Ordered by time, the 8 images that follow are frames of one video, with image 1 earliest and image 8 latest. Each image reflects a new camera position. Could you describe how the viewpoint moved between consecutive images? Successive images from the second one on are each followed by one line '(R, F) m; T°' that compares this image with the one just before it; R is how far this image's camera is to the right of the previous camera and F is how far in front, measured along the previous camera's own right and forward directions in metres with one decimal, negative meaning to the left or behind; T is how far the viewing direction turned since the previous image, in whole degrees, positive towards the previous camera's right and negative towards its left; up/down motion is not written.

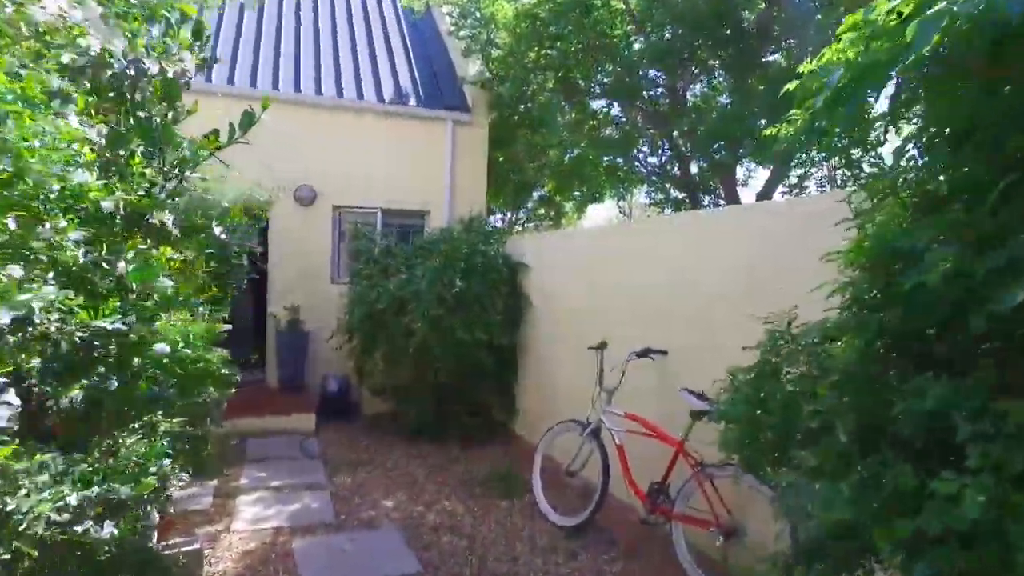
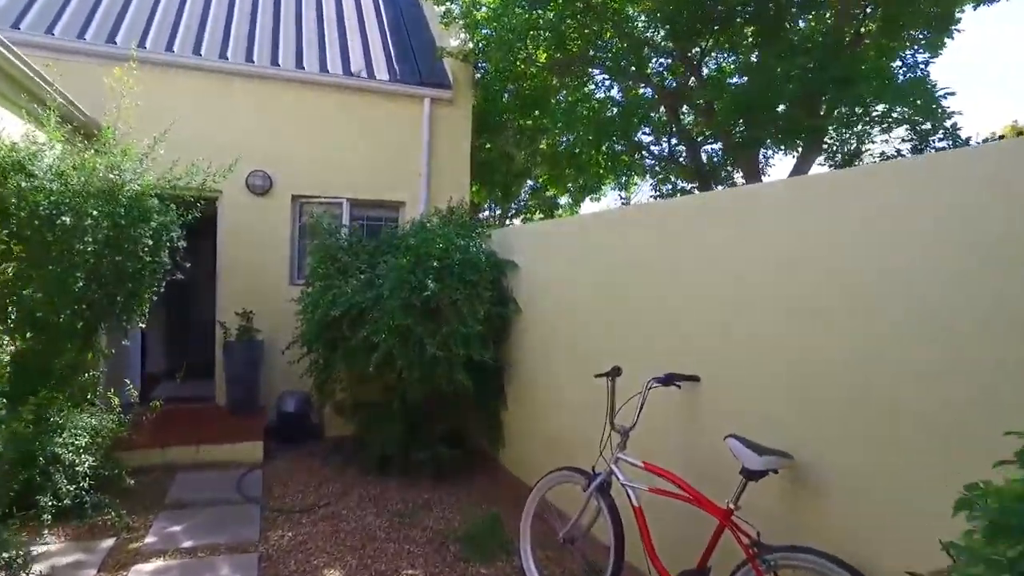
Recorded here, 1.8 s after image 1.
(+0.1, +1.1) m; +1°
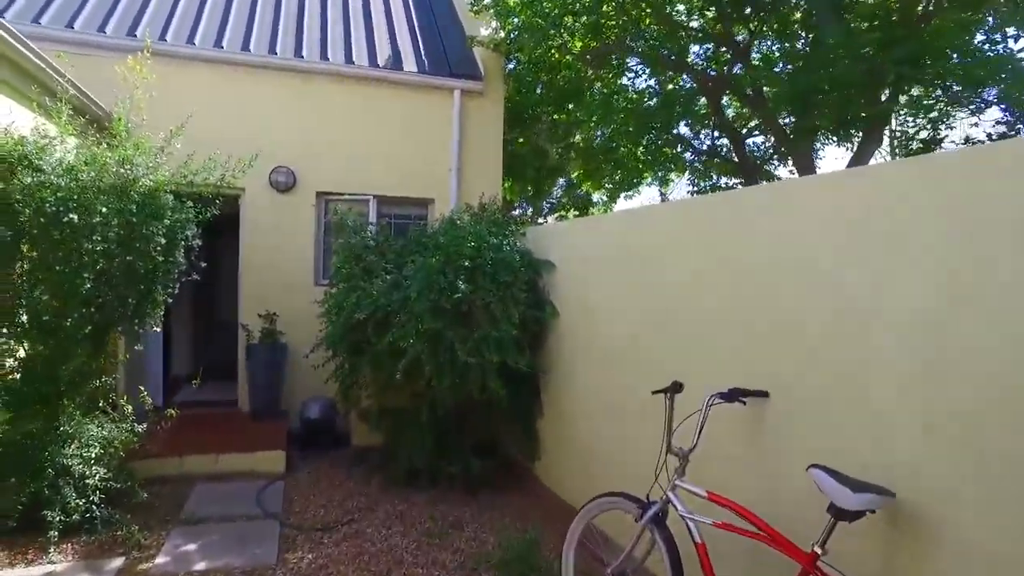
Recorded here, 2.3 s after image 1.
(-0.1, +0.4) m; -2°
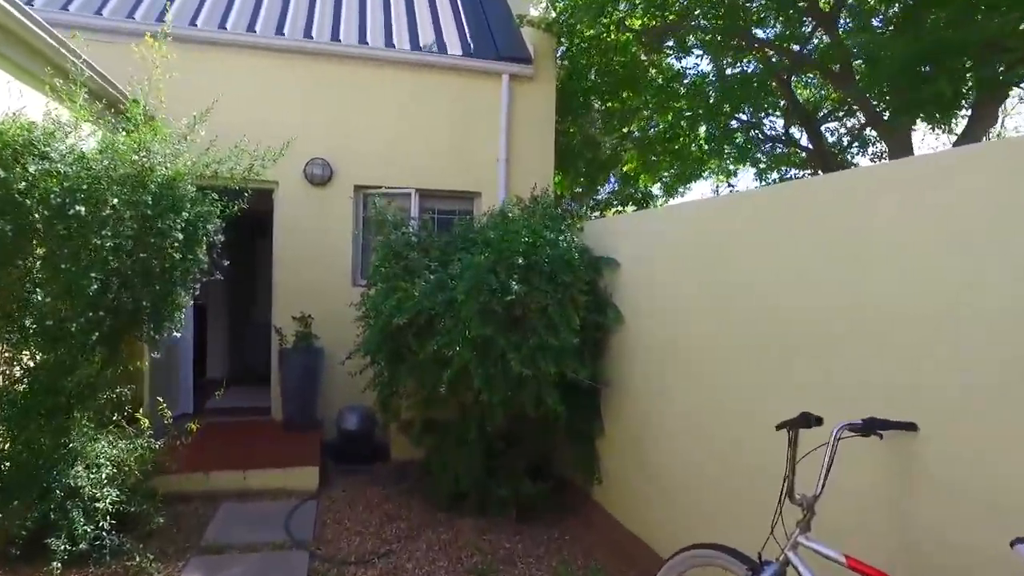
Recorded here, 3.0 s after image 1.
(-0.1, +0.6) m; -3°
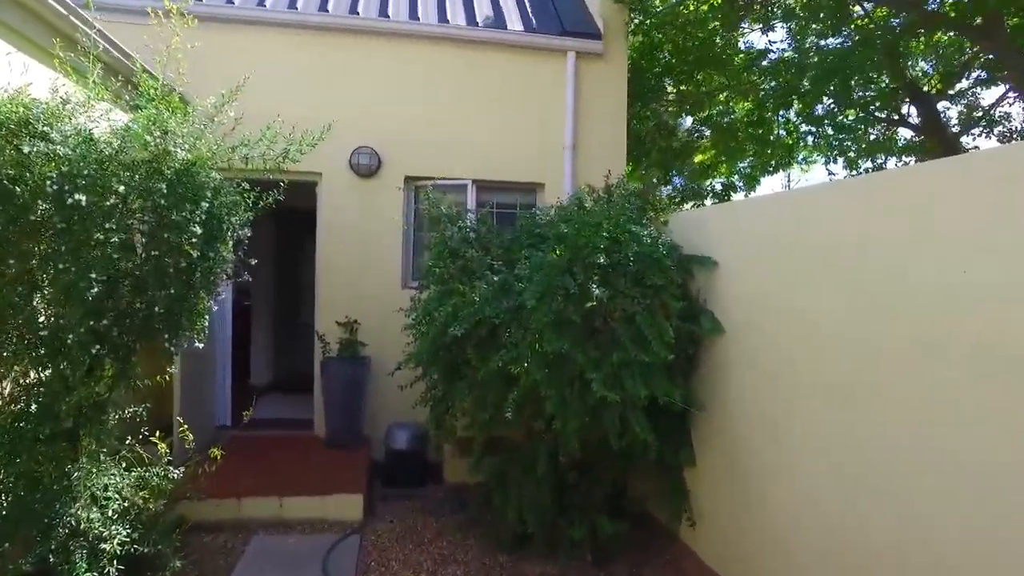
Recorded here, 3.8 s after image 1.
(-0.1, +0.7) m; -4°
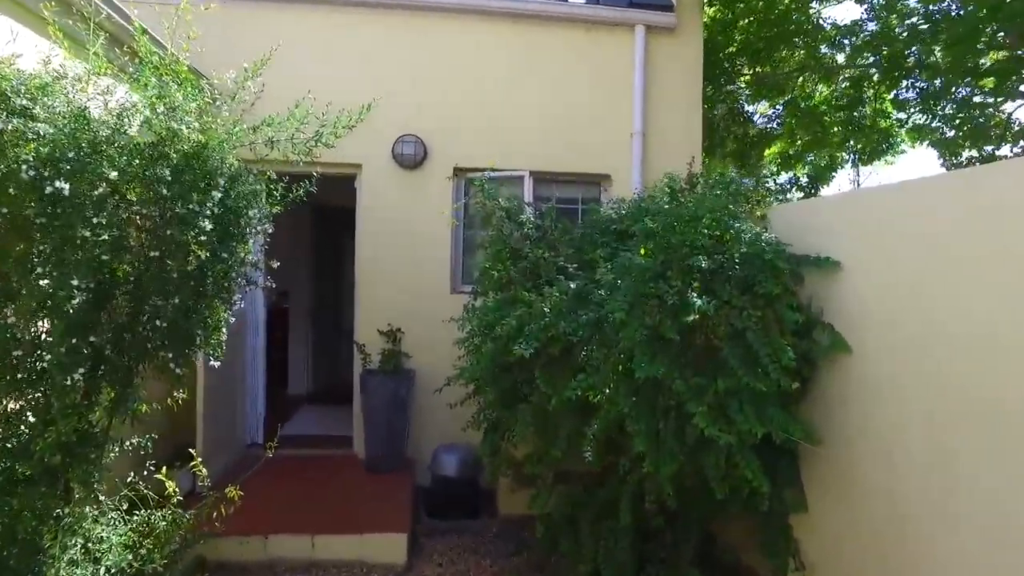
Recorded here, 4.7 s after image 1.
(-0.1, +0.6) m; -3°
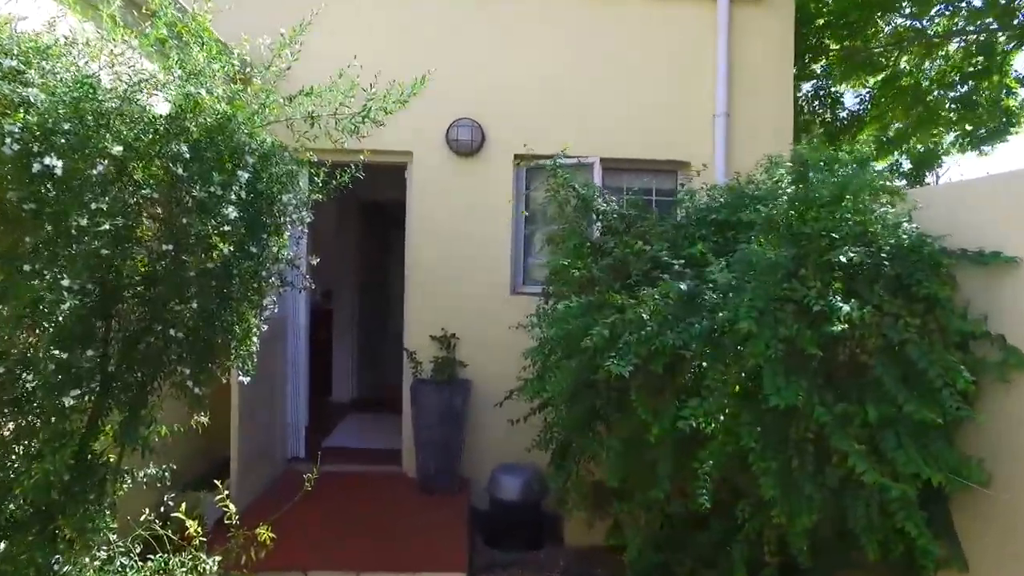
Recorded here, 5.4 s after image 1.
(-0.2, +0.5) m; -3°
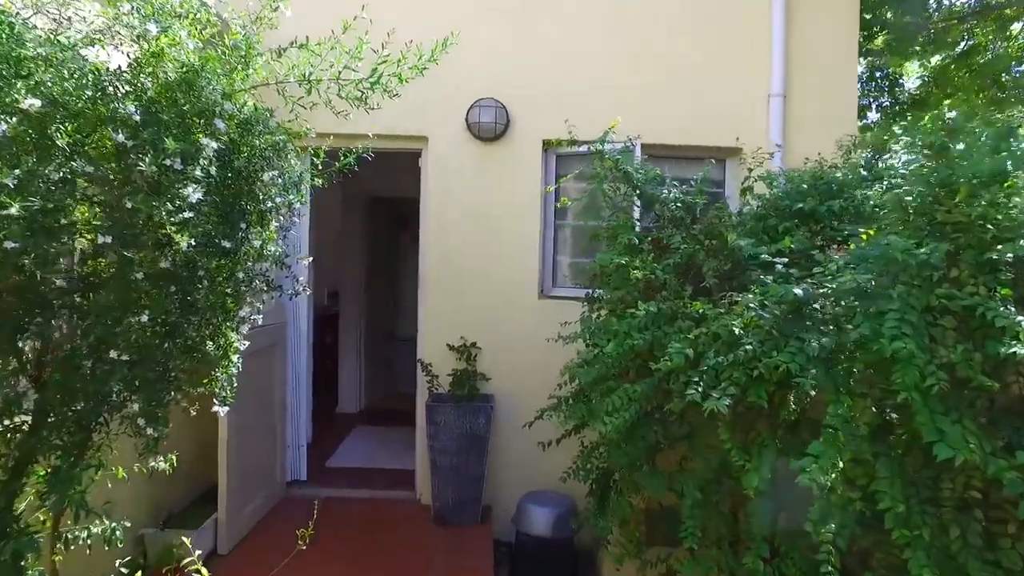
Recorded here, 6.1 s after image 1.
(-0.1, +0.5) m; -1°
